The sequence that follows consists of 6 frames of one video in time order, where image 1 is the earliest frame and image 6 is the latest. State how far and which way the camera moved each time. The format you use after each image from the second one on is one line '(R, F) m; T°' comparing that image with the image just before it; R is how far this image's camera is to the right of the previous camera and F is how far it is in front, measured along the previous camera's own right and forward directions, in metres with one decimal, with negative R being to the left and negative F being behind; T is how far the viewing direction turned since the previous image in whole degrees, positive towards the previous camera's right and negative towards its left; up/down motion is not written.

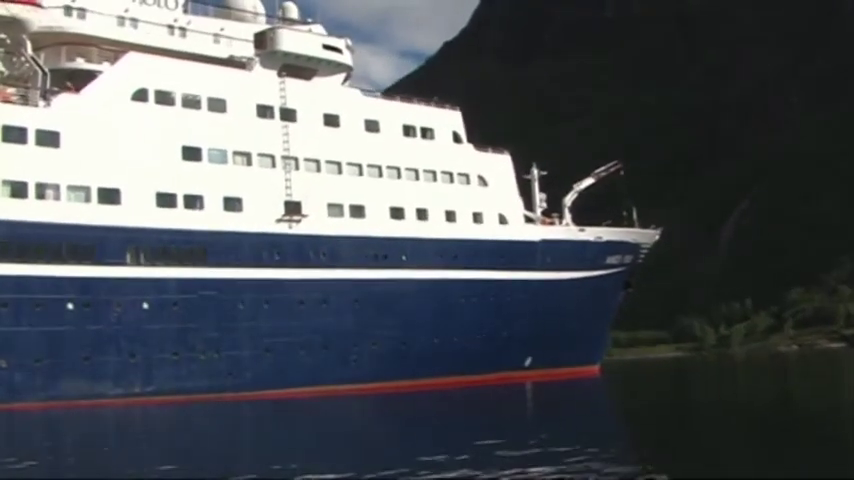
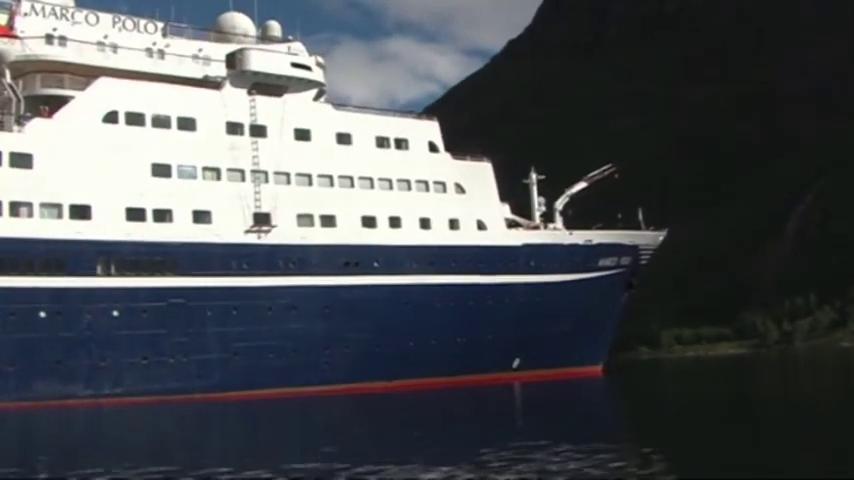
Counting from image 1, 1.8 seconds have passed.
(+3.1, -0.9) m; -5°
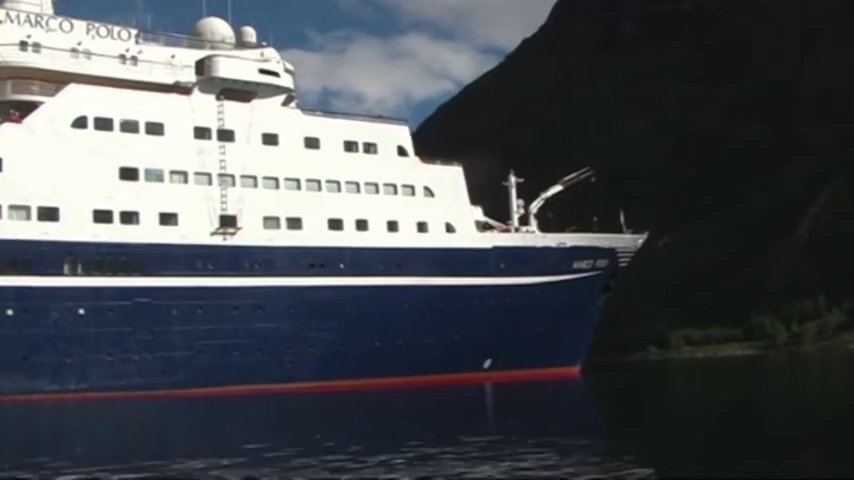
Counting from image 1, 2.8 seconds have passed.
(+1.6, -0.7) m; -1°
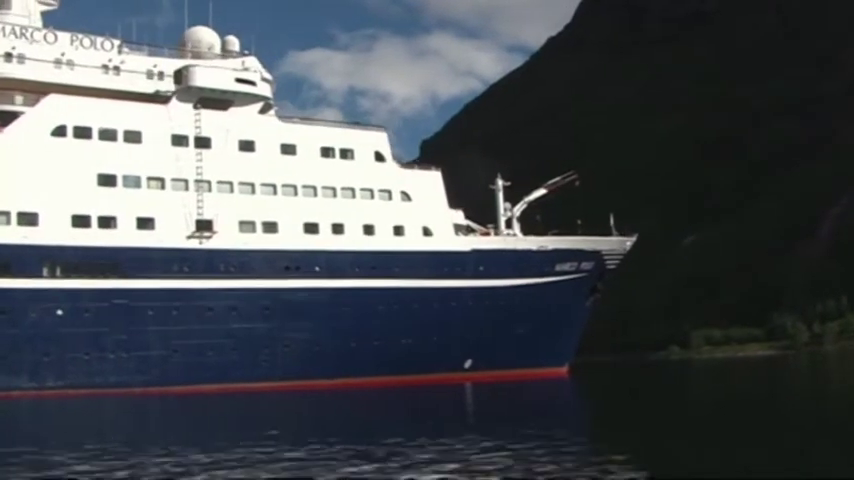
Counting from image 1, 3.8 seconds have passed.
(+1.8, -0.7) m; -2°
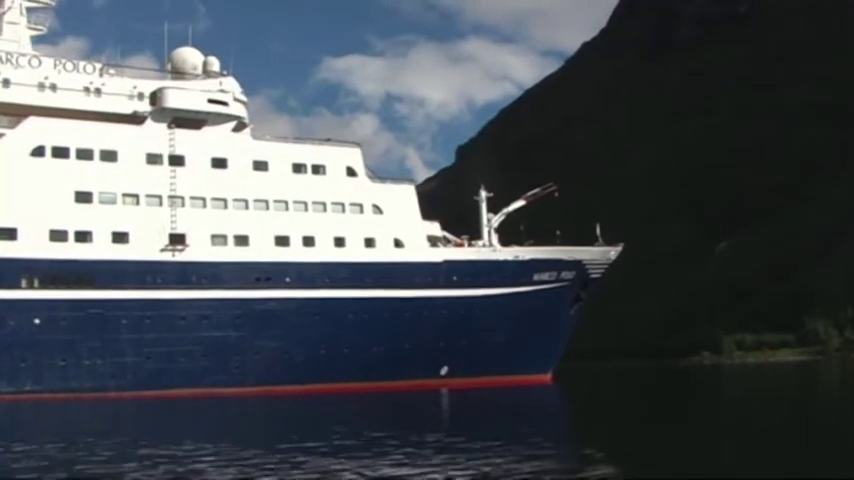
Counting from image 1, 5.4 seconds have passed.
(+2.5, -1.1) m; -3°
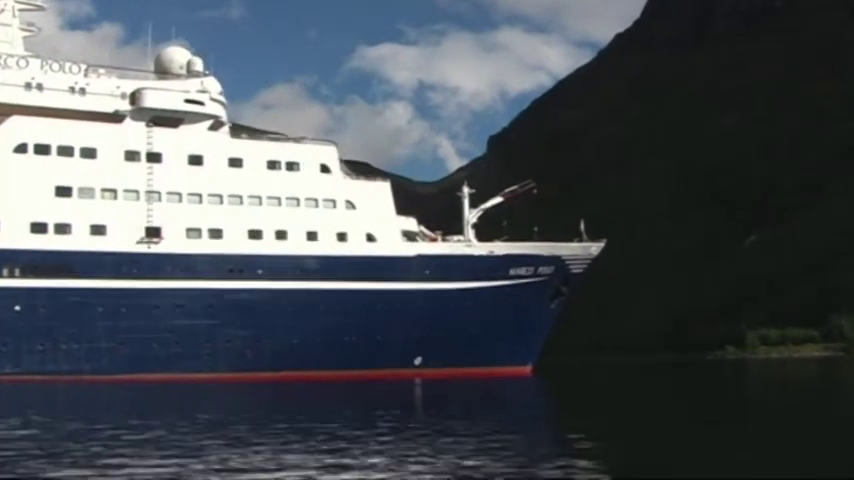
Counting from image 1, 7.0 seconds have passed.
(+2.4, -1.2) m; -2°
